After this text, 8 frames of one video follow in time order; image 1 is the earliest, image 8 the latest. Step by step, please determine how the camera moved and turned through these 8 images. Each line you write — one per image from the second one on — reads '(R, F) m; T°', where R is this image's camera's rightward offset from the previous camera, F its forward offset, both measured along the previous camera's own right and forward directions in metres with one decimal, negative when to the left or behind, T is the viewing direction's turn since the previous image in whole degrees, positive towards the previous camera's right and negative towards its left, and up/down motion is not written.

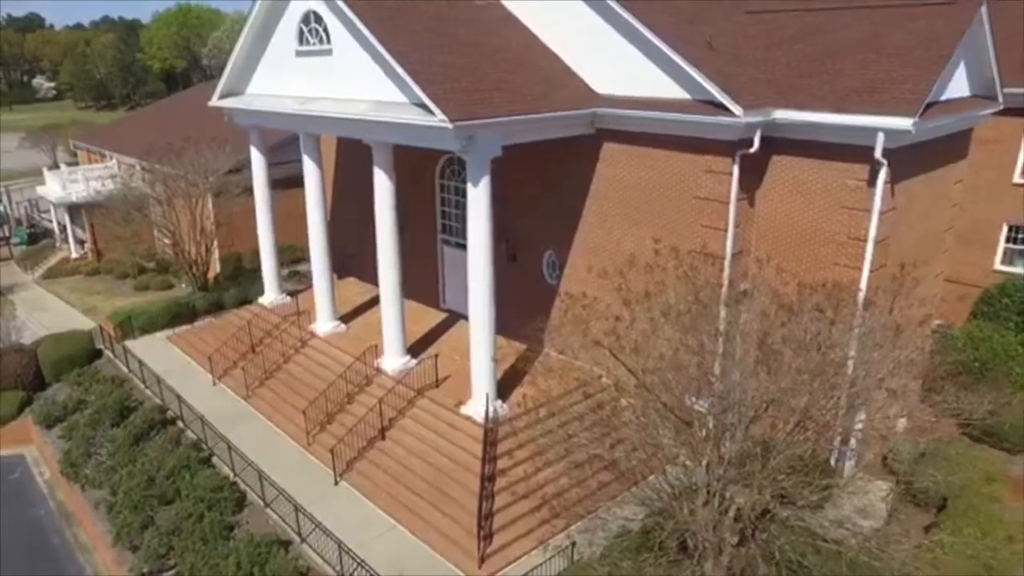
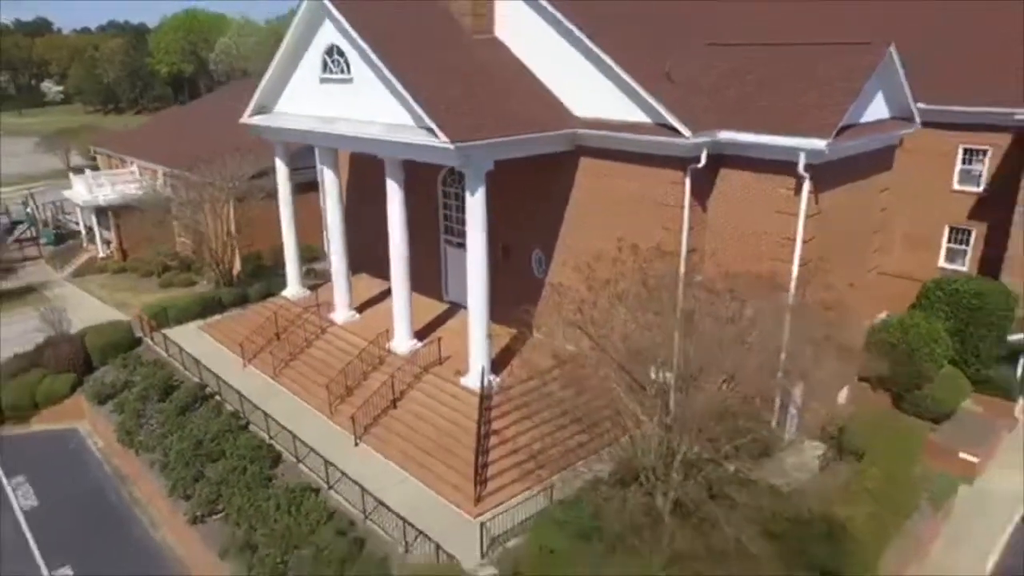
(+0.1, -1.9) m; 0°
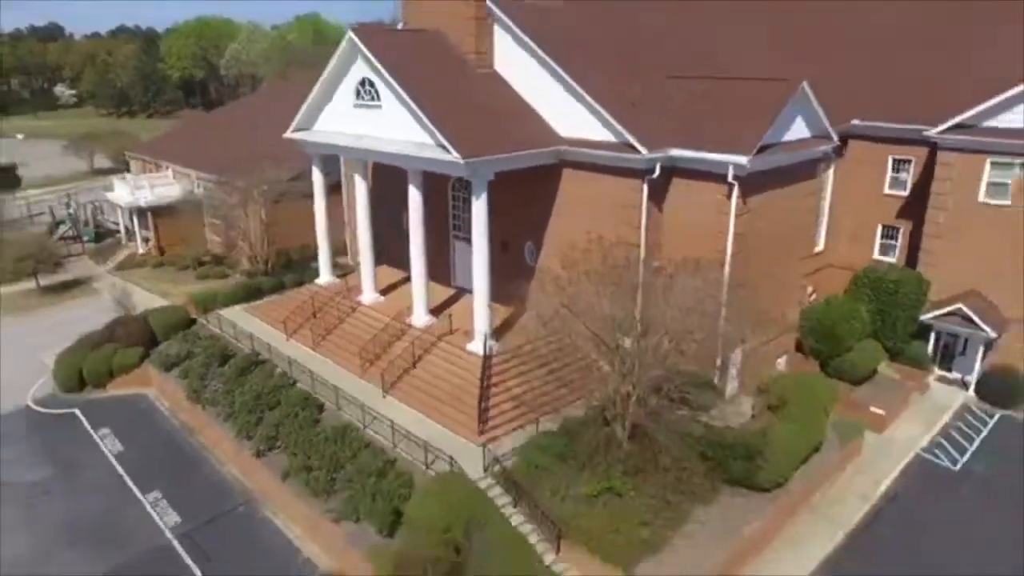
(+0.1, -3.1) m; 0°
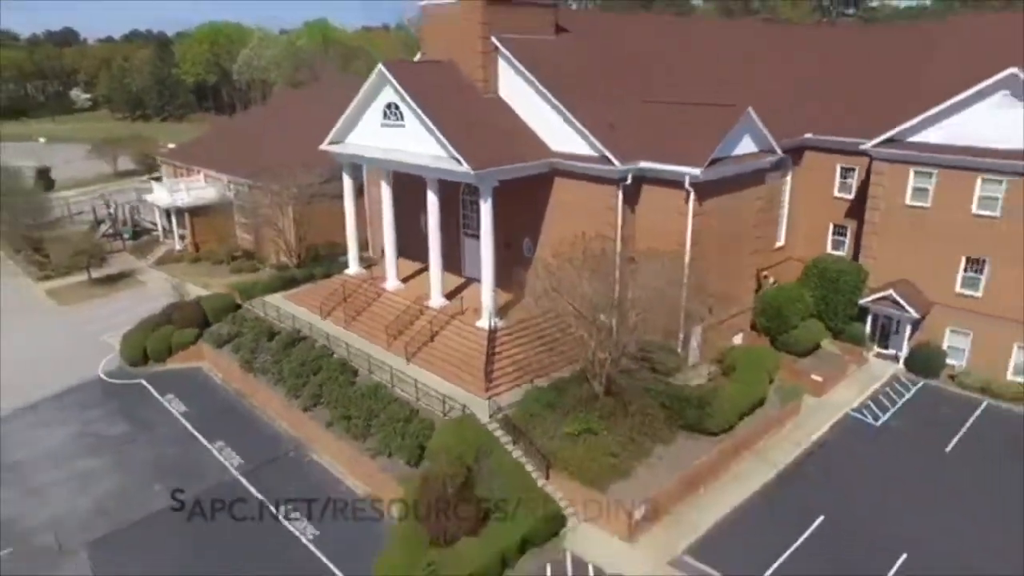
(+0.1, -3.3) m; 0°
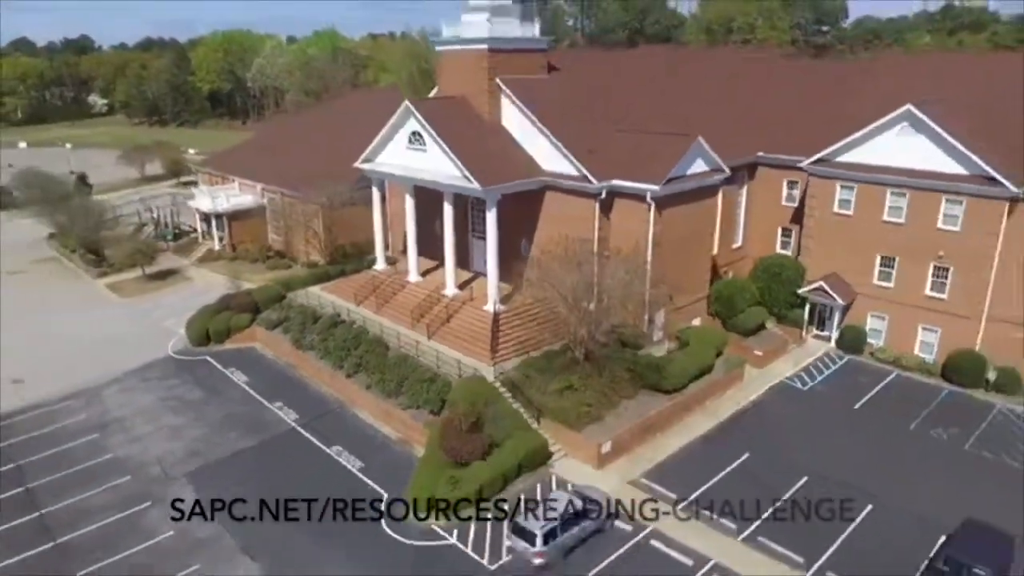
(0.0, -4.6) m; 0°
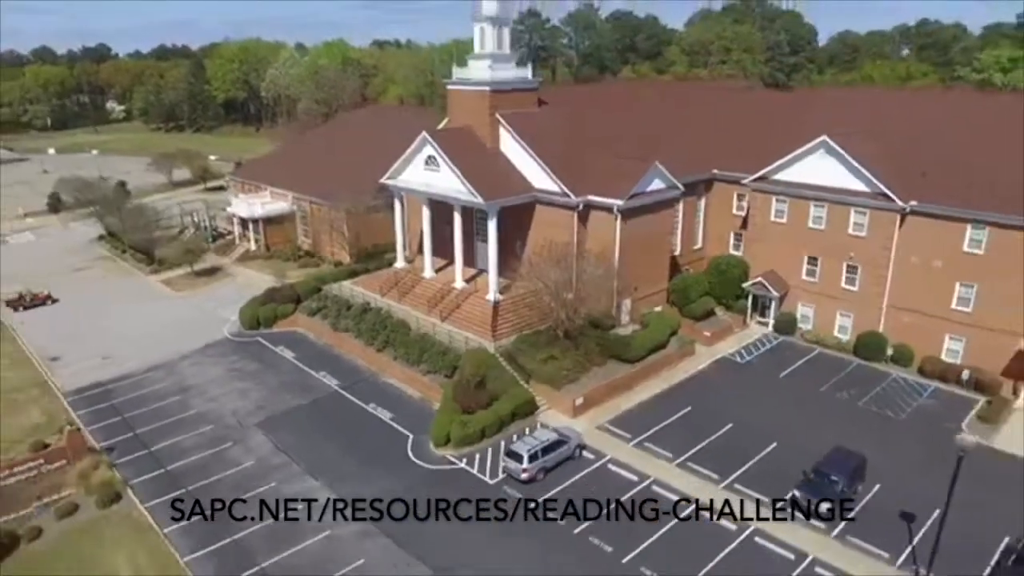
(+0.1, -5.8) m; 0°
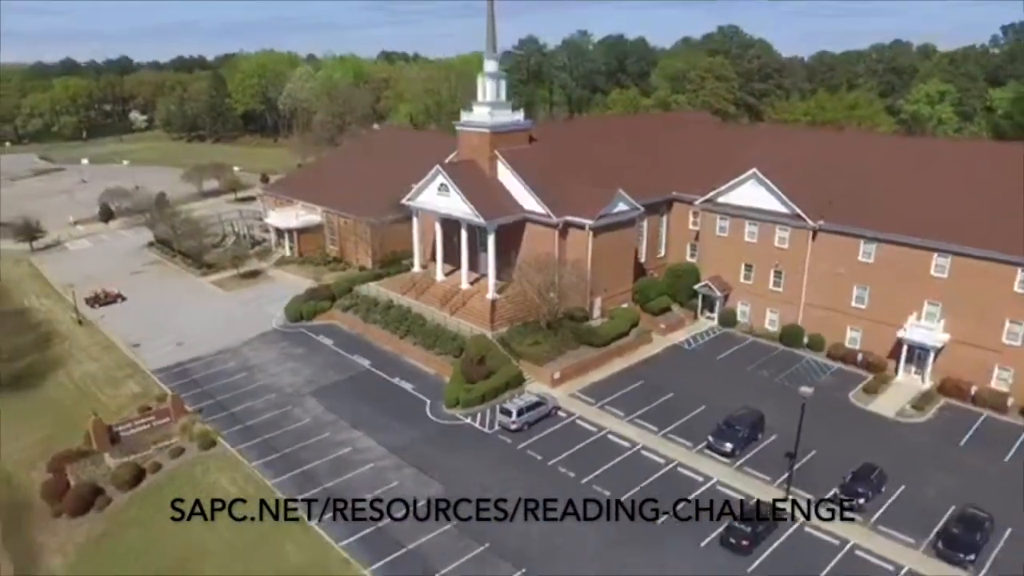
(+0.3, -7.5) m; 0°
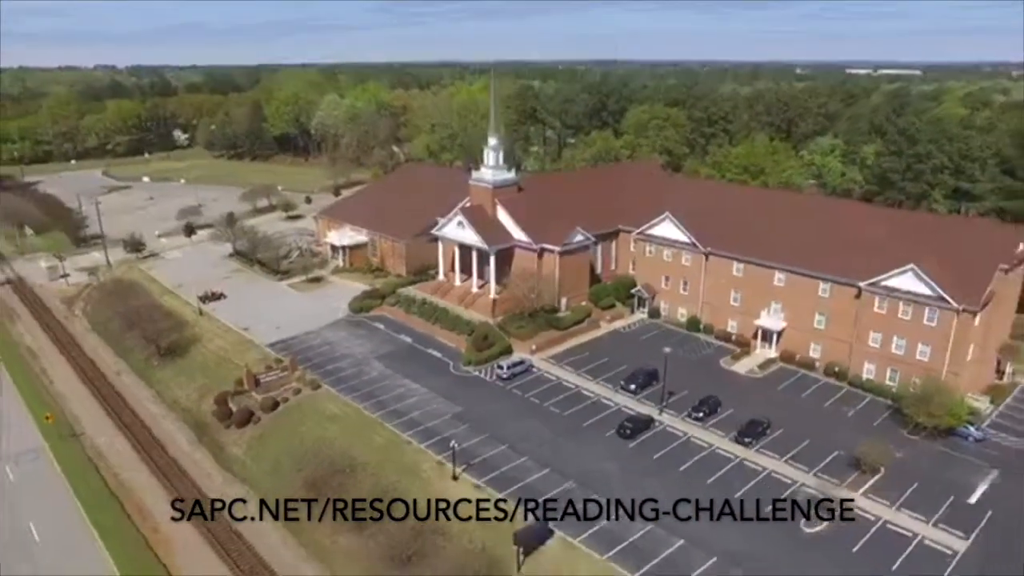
(+0.5, -17.8) m; 0°
